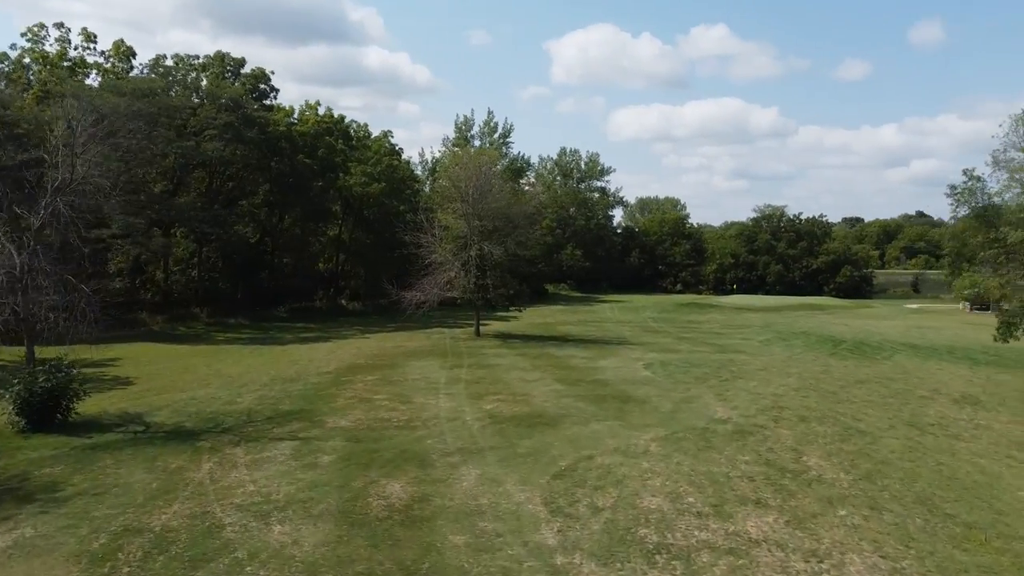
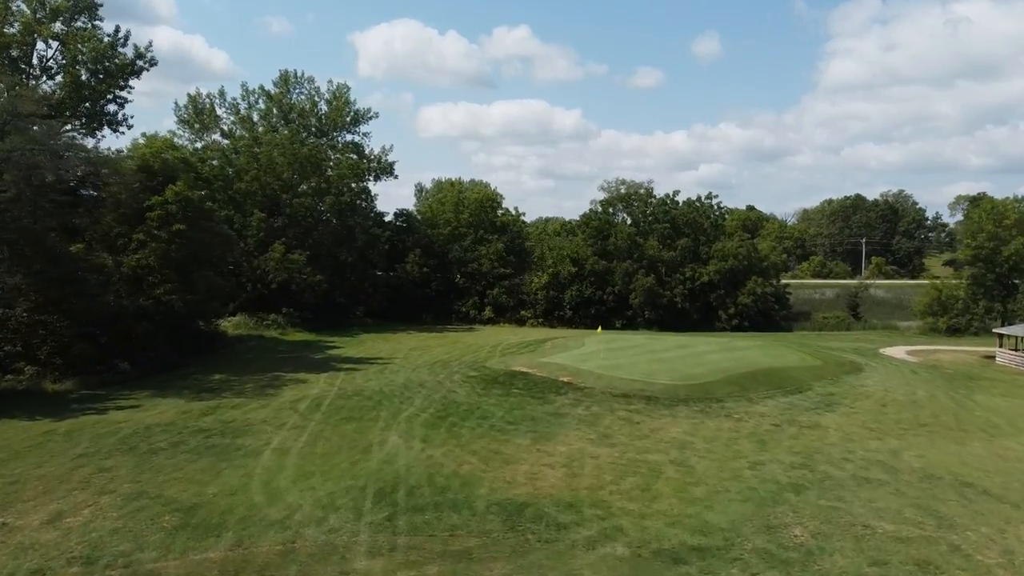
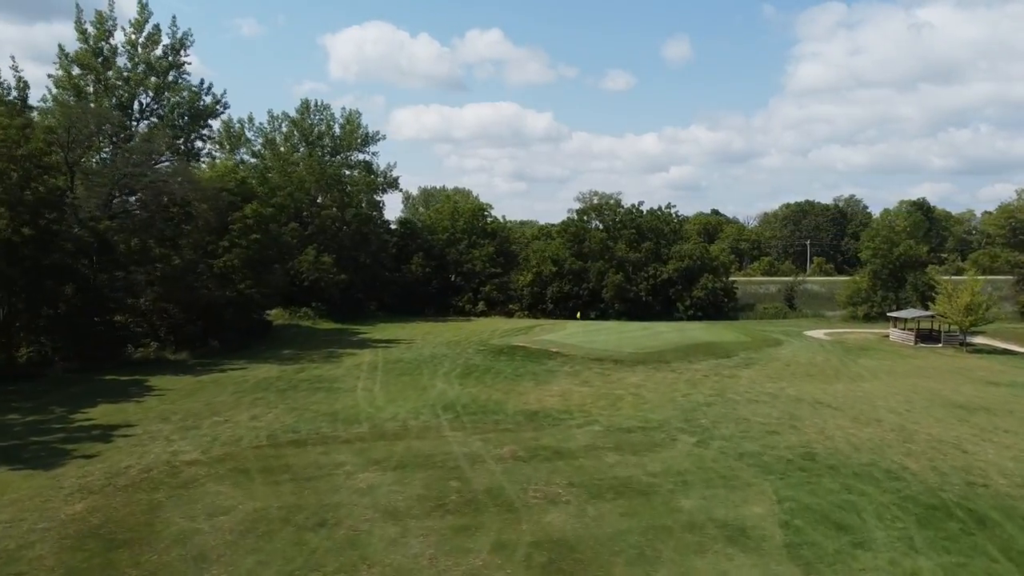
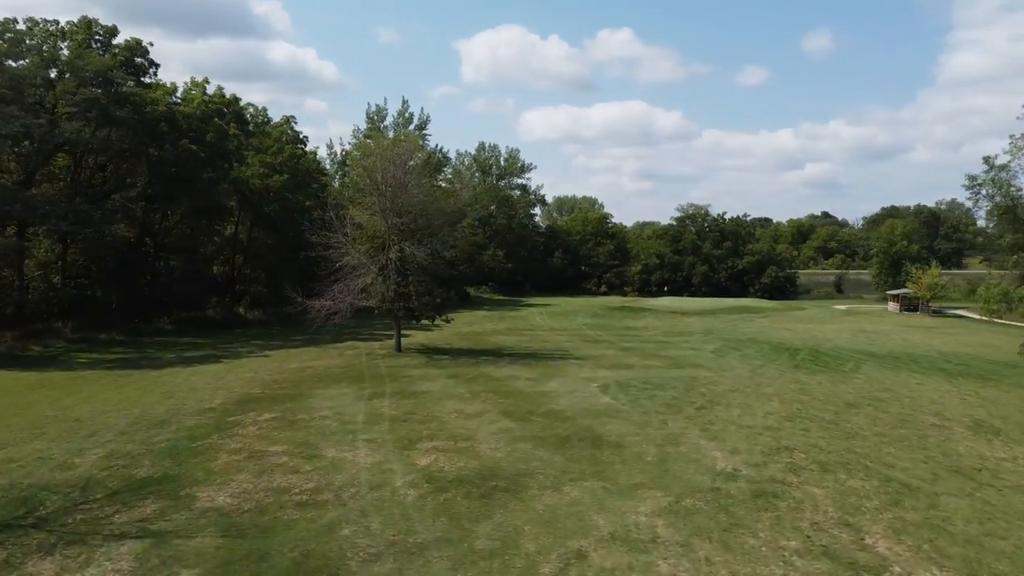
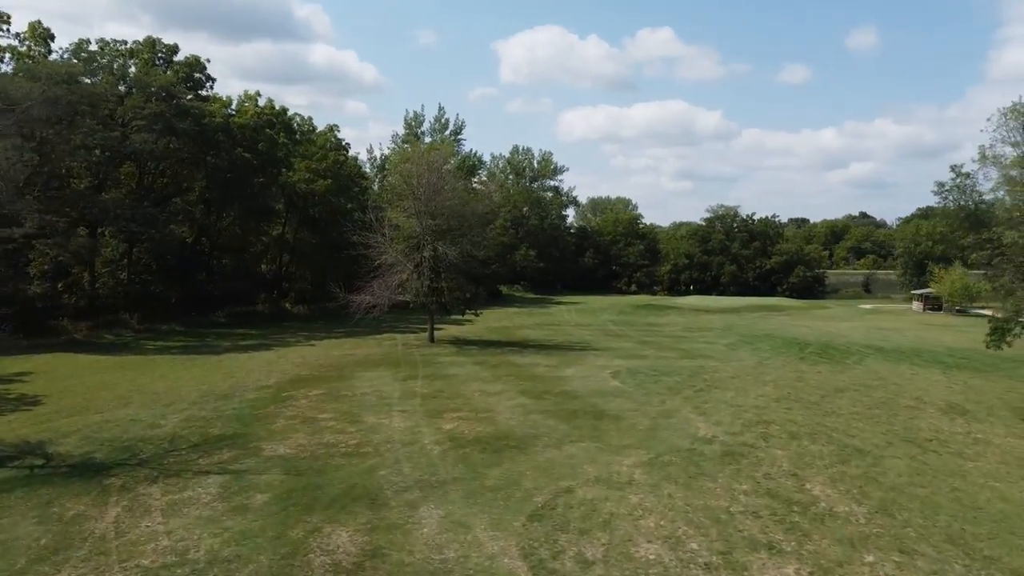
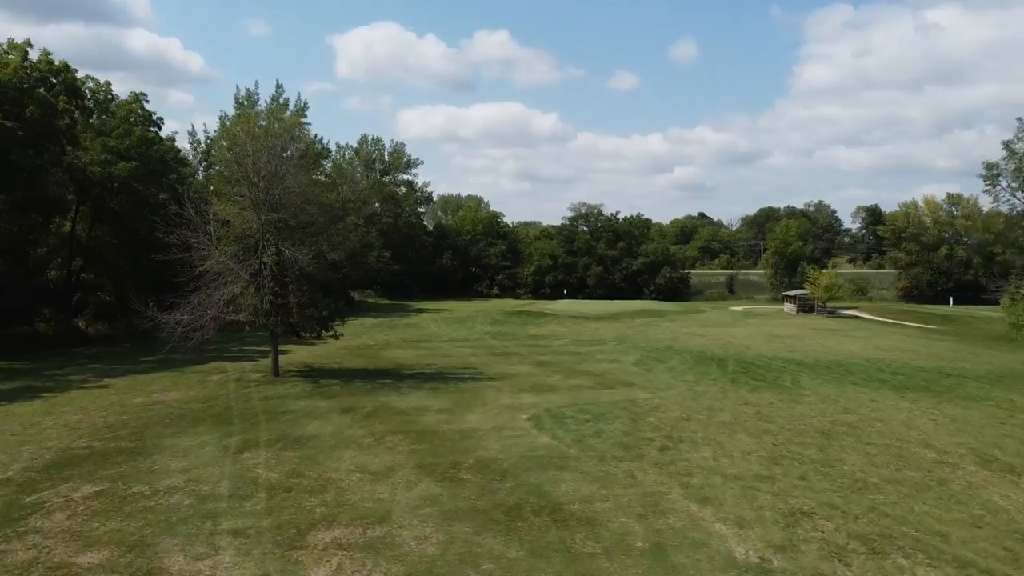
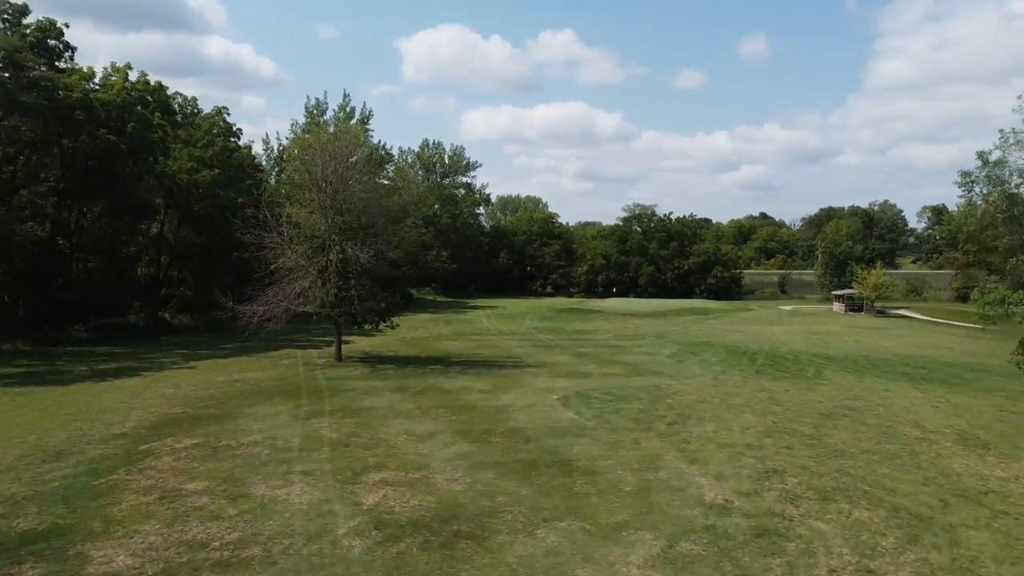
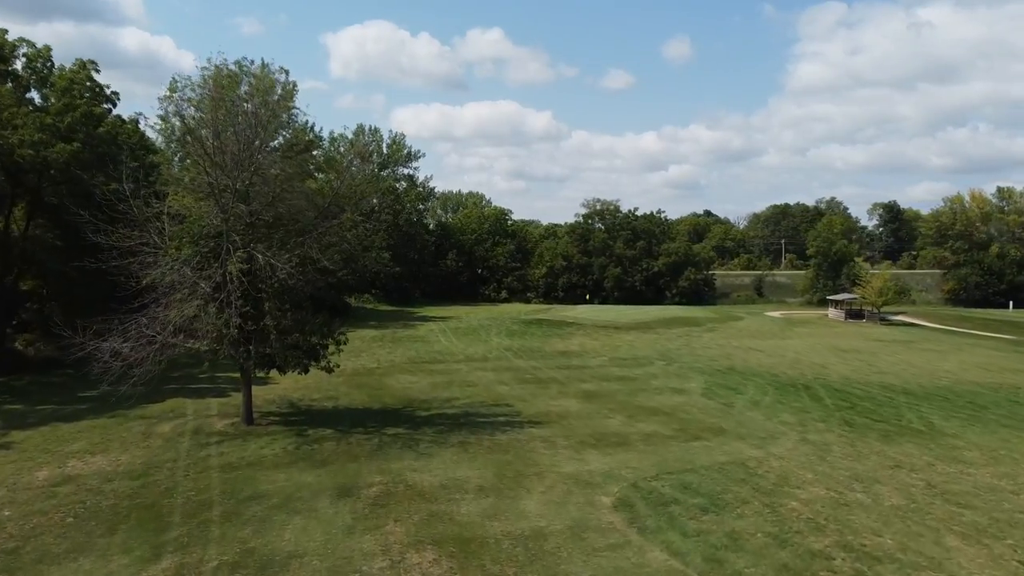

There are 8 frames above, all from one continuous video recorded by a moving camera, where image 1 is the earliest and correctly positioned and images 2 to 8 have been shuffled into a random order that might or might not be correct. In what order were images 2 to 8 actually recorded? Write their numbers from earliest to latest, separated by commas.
5, 4, 7, 6, 8, 3, 2
